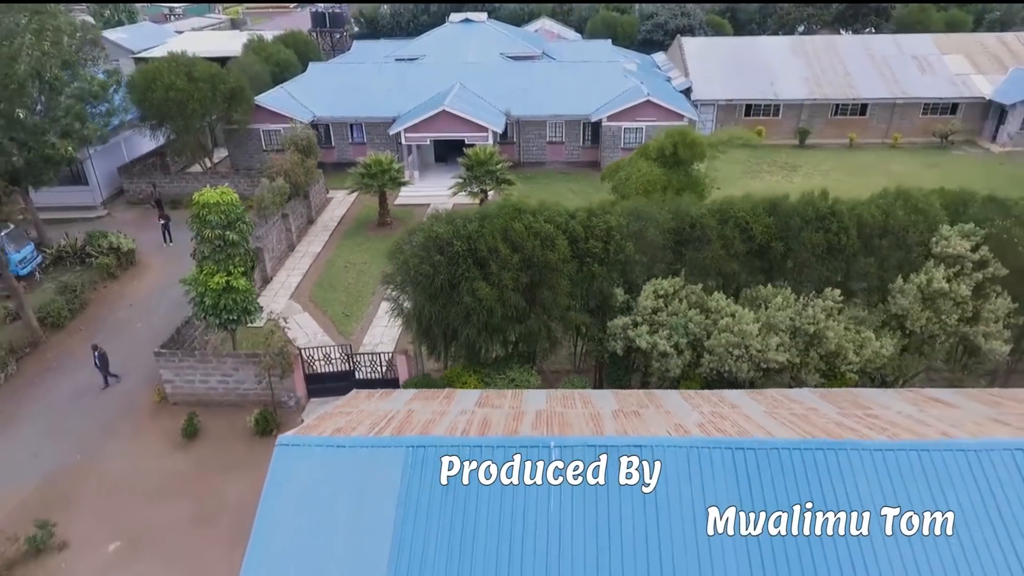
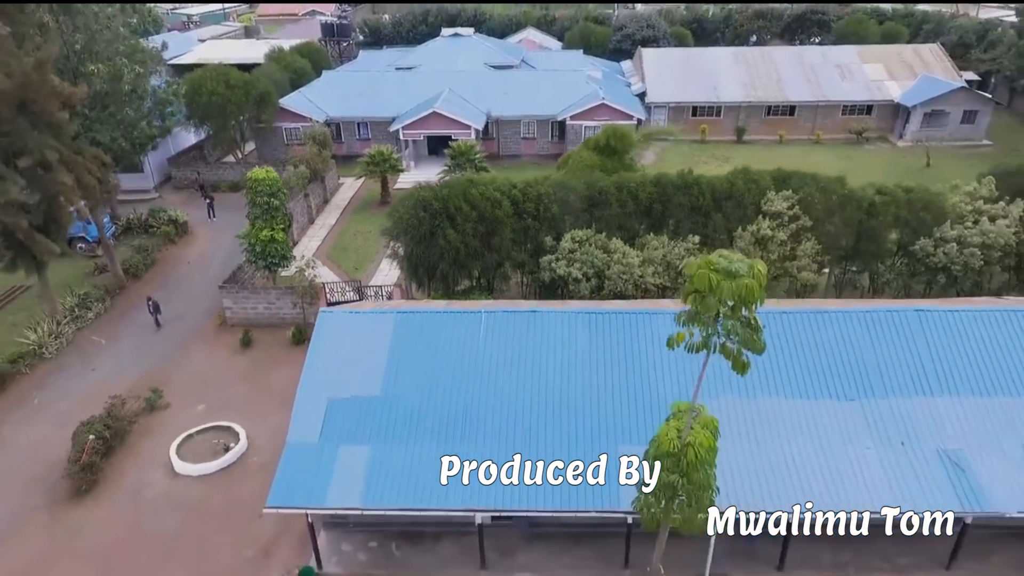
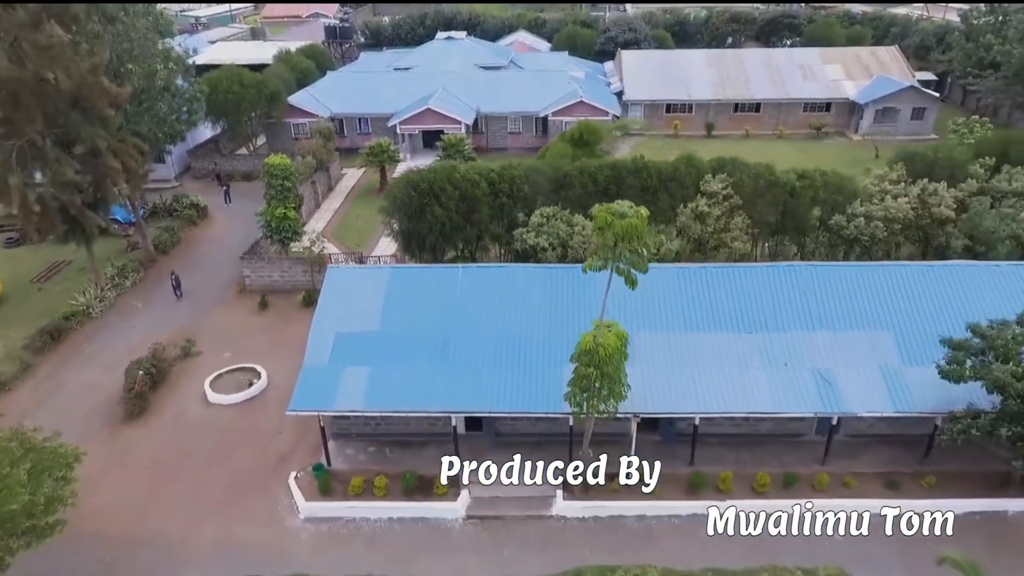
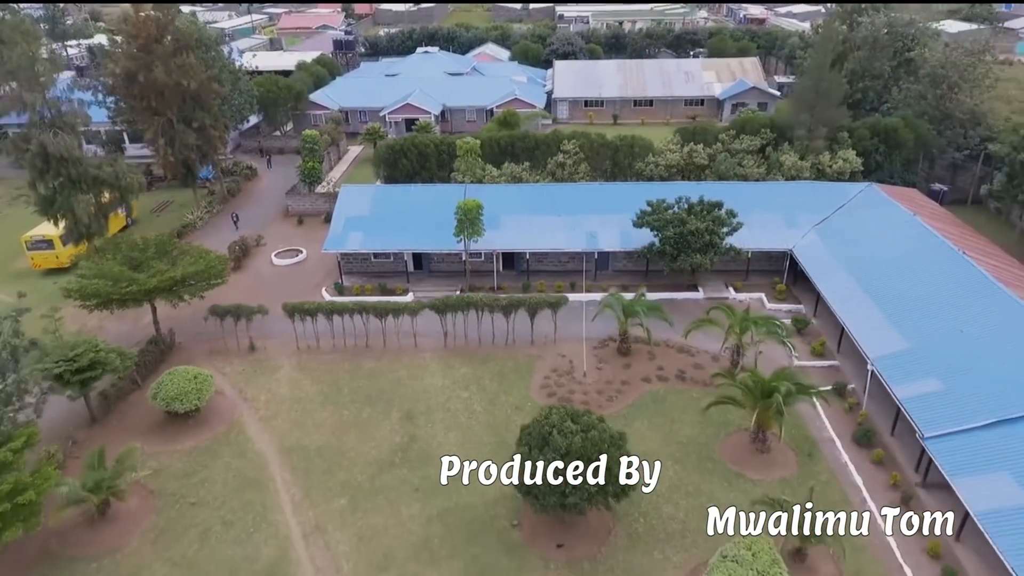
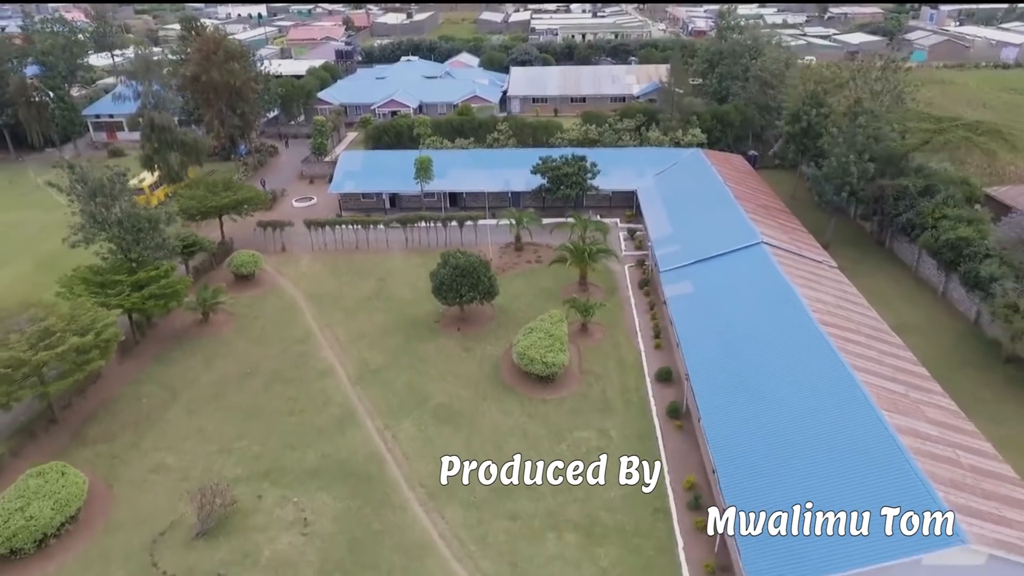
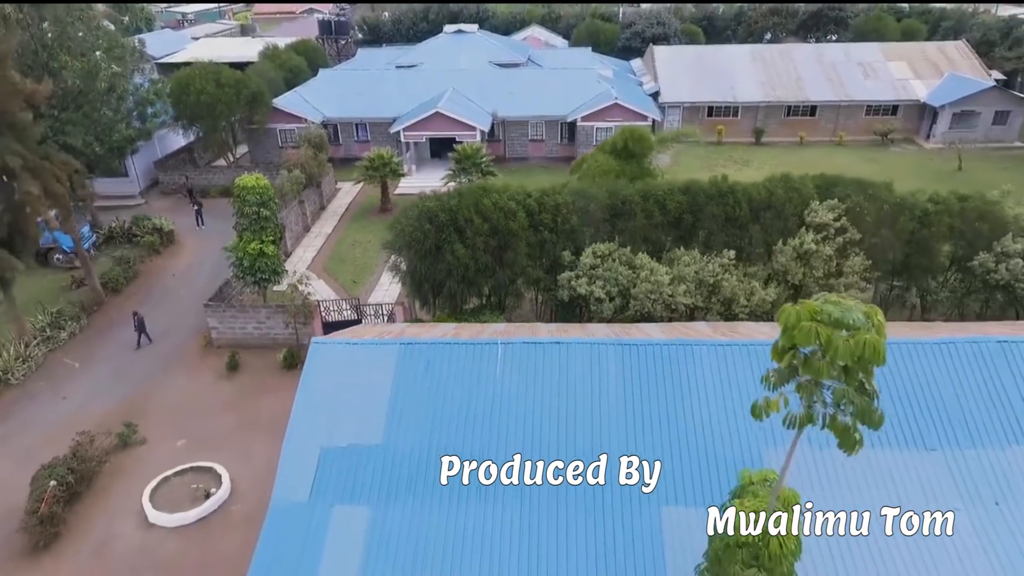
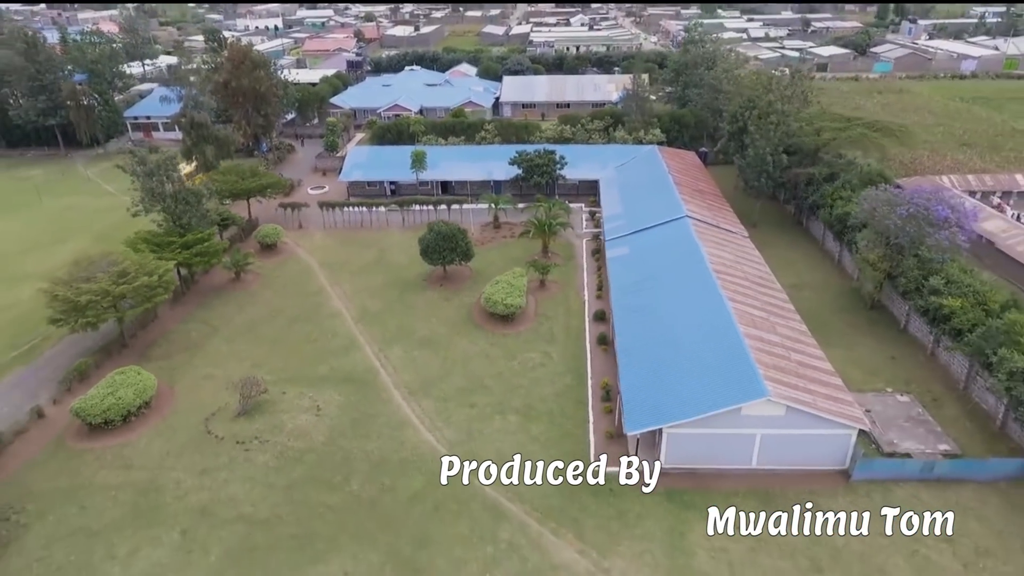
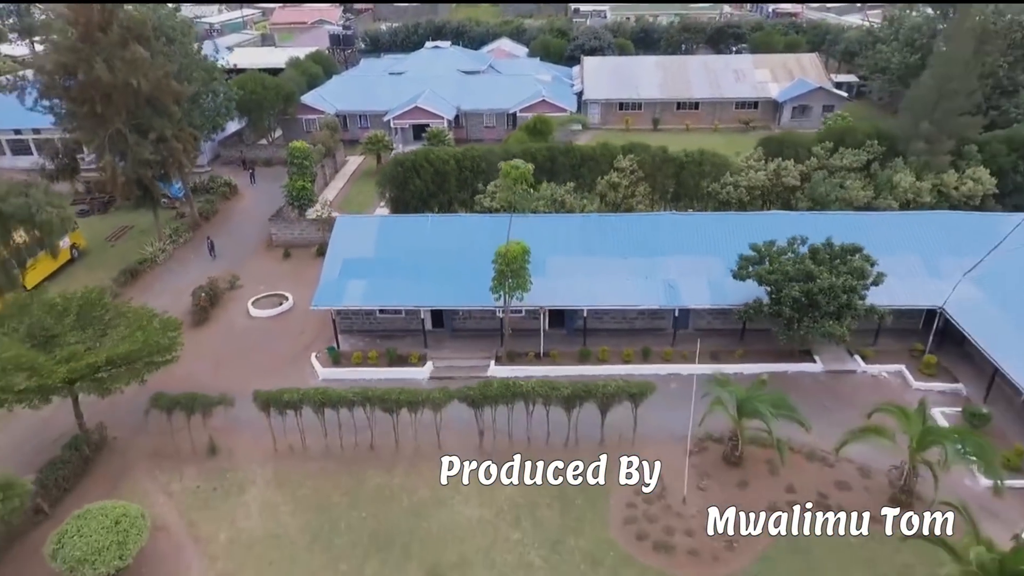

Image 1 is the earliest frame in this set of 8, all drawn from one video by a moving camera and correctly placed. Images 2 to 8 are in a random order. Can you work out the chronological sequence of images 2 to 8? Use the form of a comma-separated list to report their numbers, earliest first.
6, 2, 3, 8, 4, 5, 7
